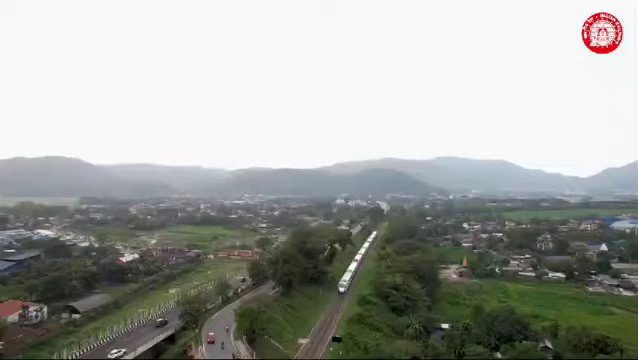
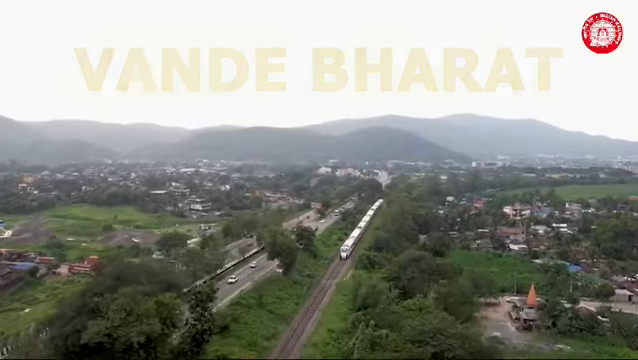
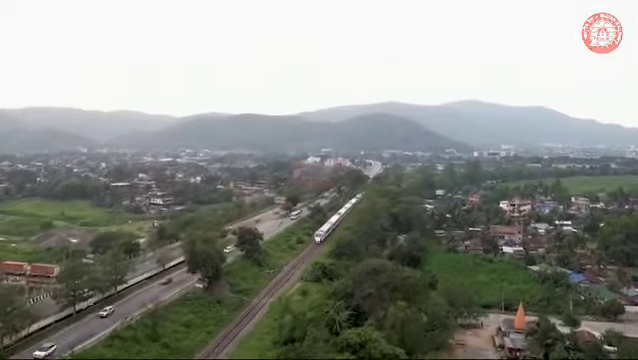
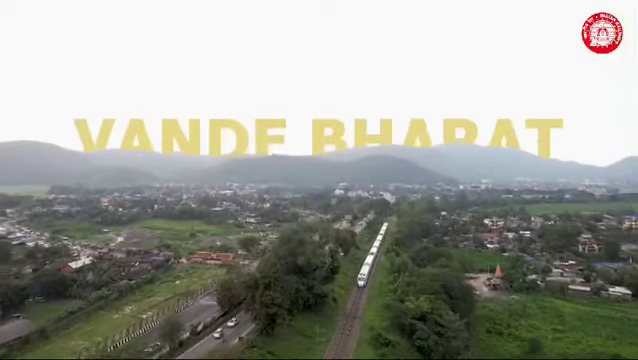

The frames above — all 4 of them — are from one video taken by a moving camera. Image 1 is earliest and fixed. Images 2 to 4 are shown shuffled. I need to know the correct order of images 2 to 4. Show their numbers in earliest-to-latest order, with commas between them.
4, 2, 3
